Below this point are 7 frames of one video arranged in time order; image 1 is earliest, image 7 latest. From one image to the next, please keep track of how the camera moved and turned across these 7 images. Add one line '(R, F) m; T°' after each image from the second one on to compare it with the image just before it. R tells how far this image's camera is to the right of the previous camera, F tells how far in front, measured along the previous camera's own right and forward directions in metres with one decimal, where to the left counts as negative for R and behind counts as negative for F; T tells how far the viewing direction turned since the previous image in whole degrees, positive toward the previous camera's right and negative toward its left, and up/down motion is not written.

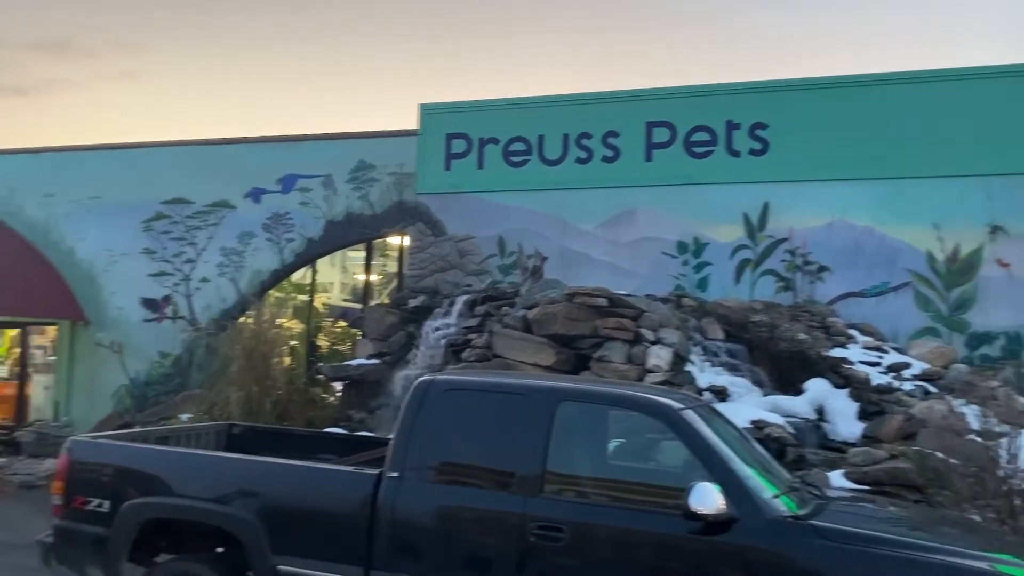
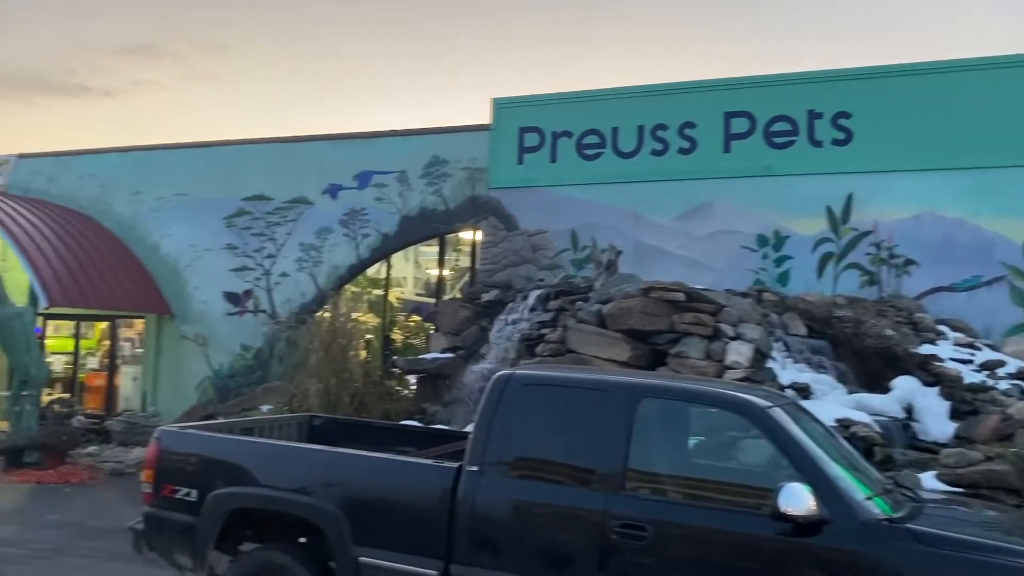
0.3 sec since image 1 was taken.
(0.0, 0.0) m; -5°
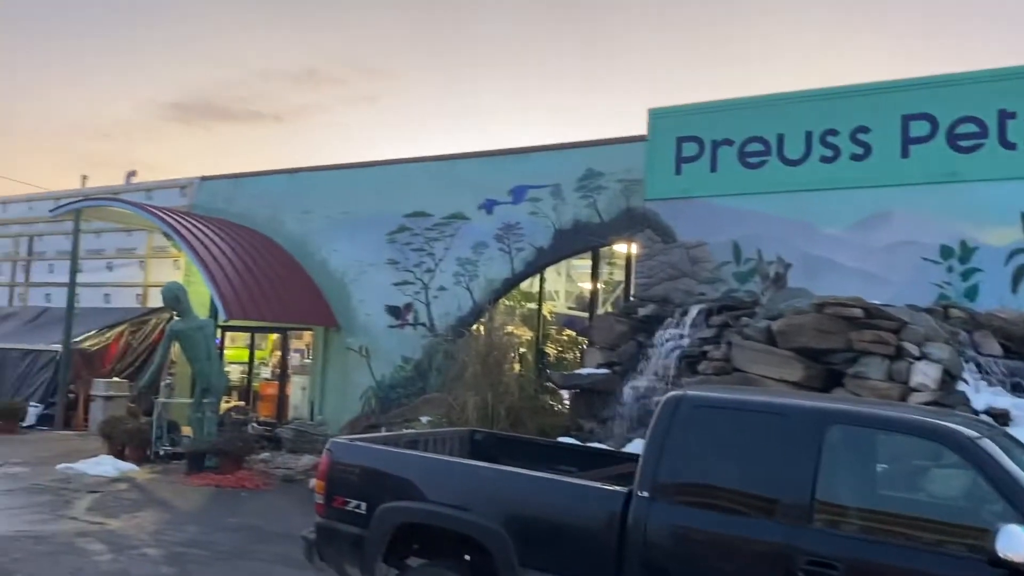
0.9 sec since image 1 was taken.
(-0.1, +0.1) m; -10°
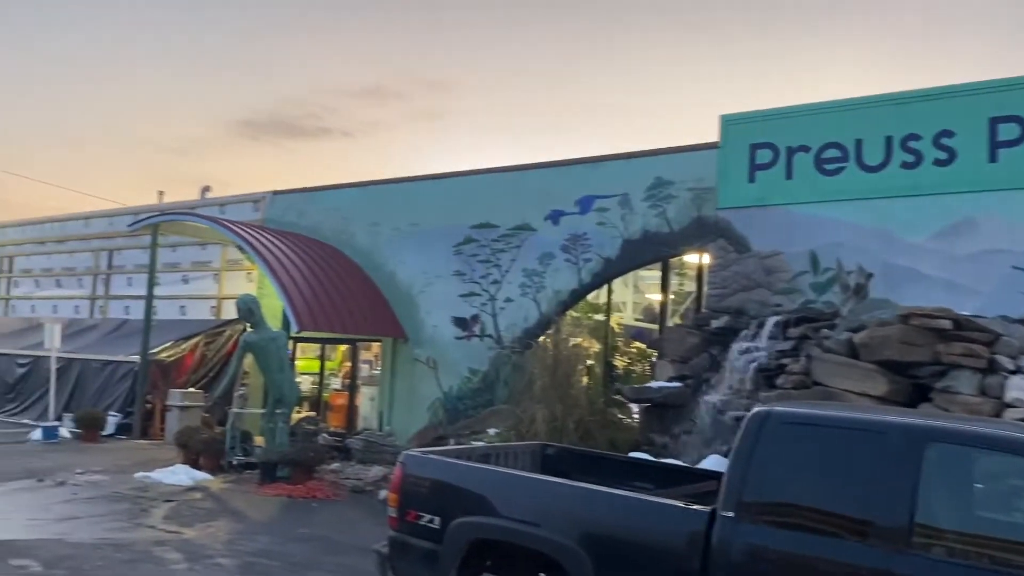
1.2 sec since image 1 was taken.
(-0.1, +0.1) m; -4°
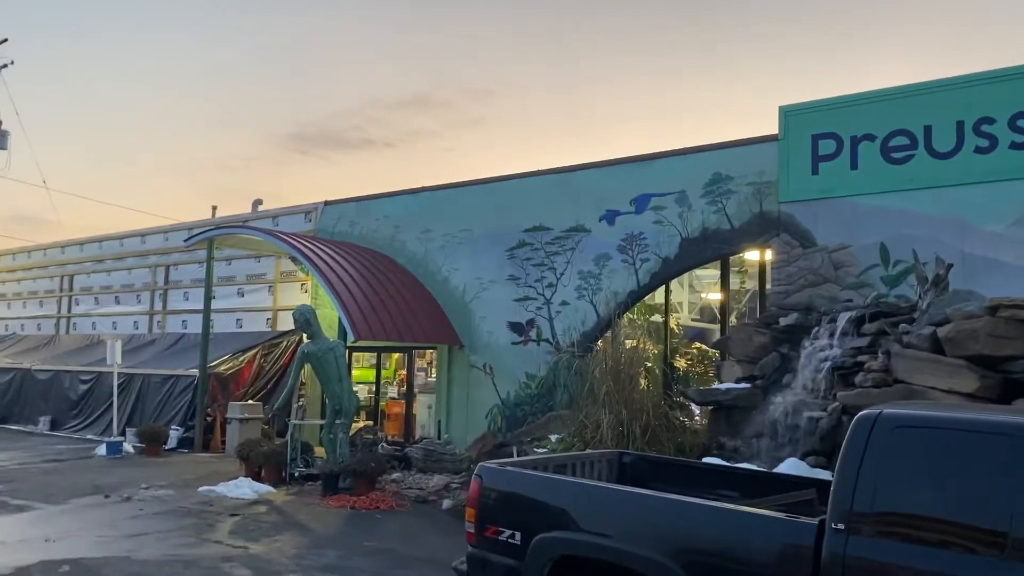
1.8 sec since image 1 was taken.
(-0.2, +0.2) m; -3°
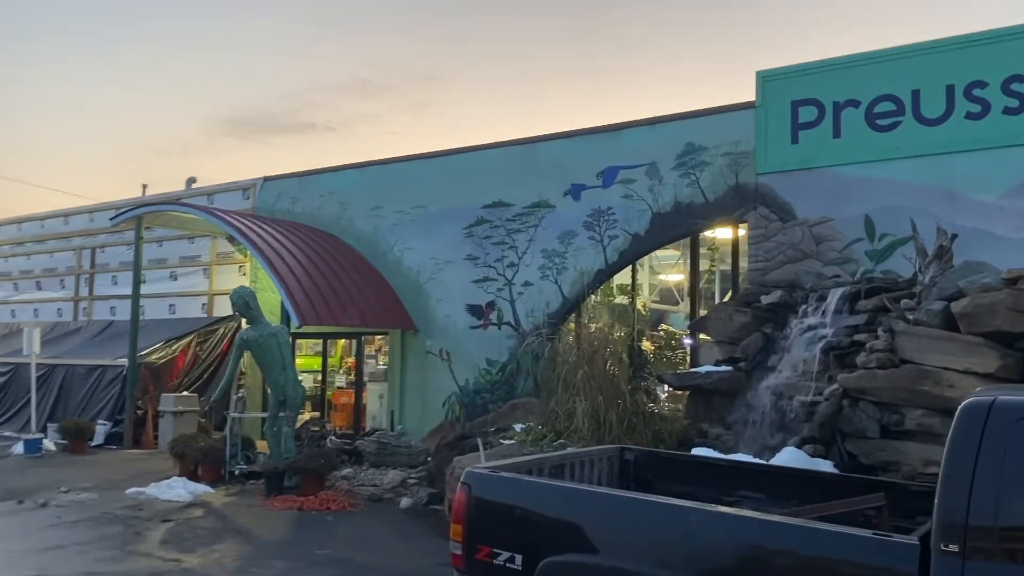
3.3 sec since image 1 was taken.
(-0.2, +0.9) m; +4°
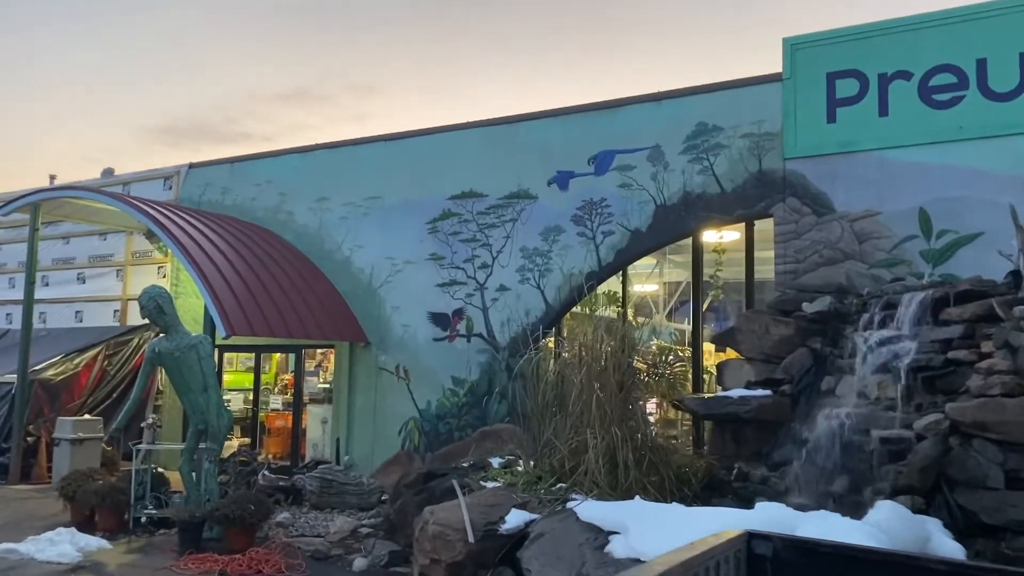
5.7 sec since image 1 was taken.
(-0.4, +2.1) m; +4°
